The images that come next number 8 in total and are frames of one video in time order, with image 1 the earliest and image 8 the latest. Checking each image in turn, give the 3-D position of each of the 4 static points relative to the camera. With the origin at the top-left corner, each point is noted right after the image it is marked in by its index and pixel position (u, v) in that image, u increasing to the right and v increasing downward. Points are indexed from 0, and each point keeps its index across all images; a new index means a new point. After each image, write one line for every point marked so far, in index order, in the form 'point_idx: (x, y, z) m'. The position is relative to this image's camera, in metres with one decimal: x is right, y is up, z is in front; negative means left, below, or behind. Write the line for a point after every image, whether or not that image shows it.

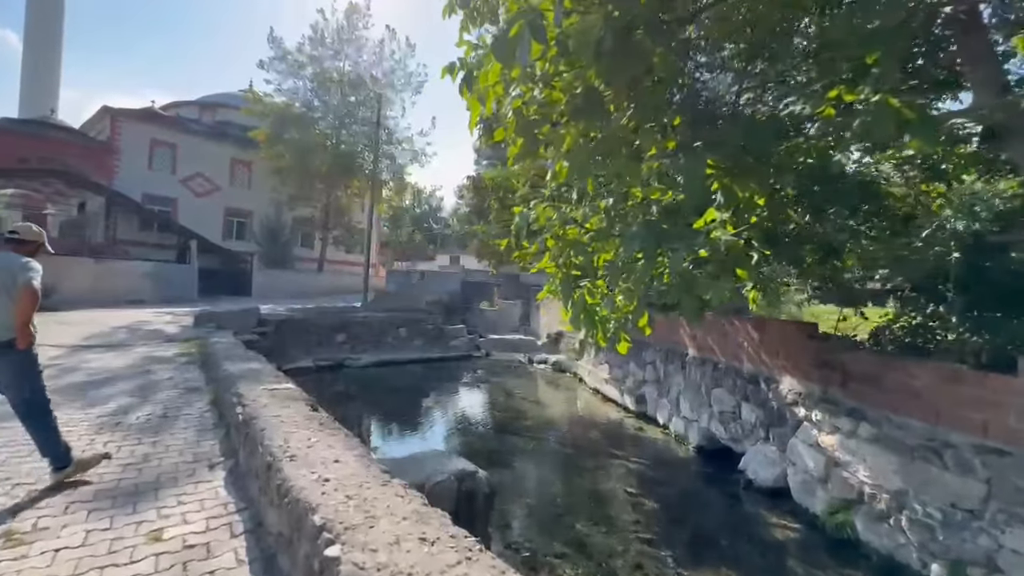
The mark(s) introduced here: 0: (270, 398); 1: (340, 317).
0: (-1.9, -0.9, +3.8) m
1: (-4.8, -0.8, +13.3) m
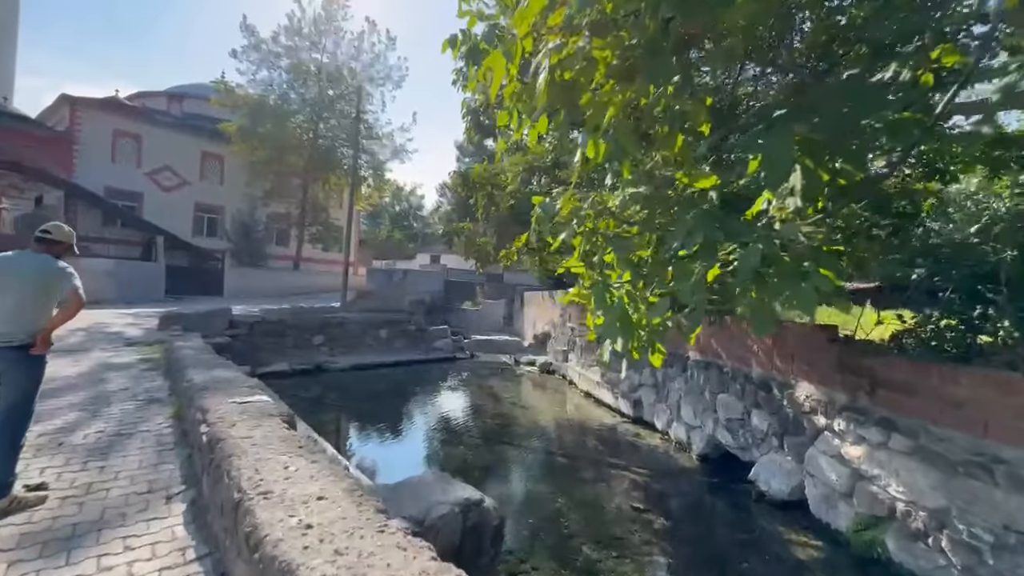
0: (-1.9, -0.9, +3.3) m
1: (-5.2, -0.8, +12.6) m
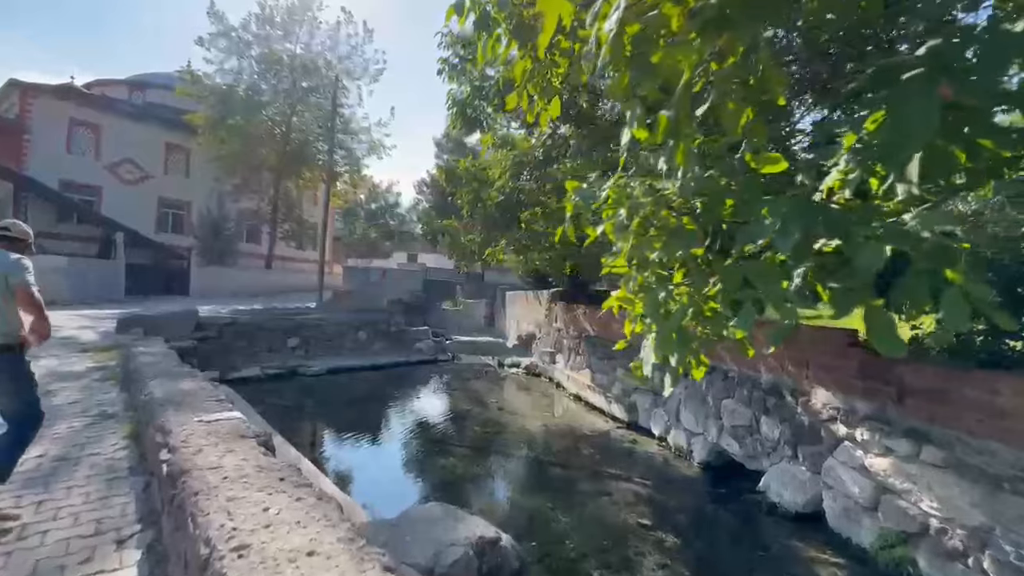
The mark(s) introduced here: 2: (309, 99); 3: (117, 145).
0: (-1.8, -0.9, +2.9) m
1: (-5.6, -0.8, +12.0) m
2: (-8.5, +7.9, +19.8) m
3: (-15.6, +5.7, +18.7) m
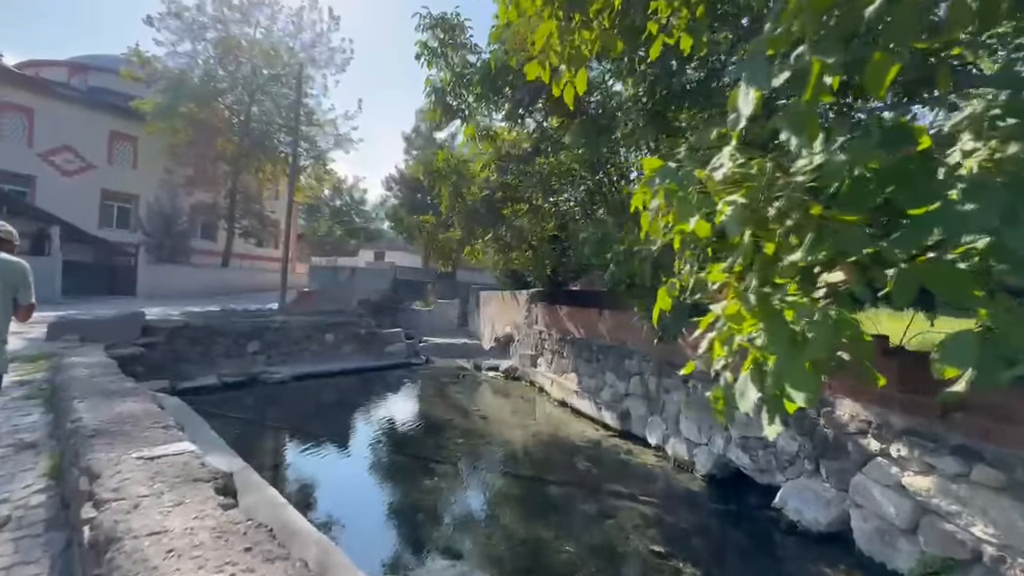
0: (-1.7, -0.9, +2.2) m
1: (-6.1, -0.8, +11.1) m
2: (-9.6, +7.9, +18.6) m
3: (-16.6, +5.7, +17.1) m
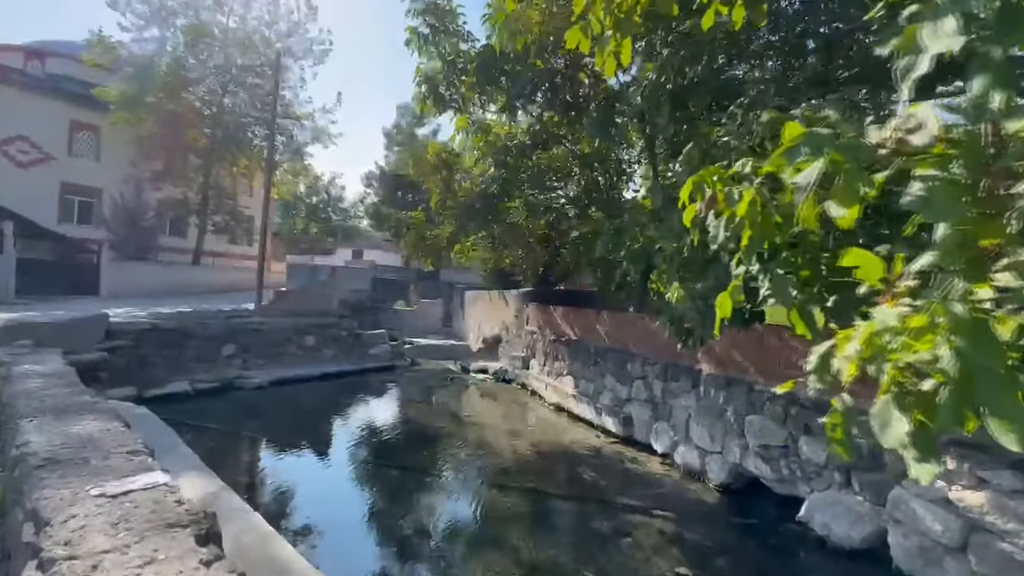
0: (-1.5, -0.9, +1.8) m
1: (-6.3, -0.8, +10.5) m
2: (-10.1, +7.9, +17.8) m
3: (-17.0, +5.7, +16.0) m
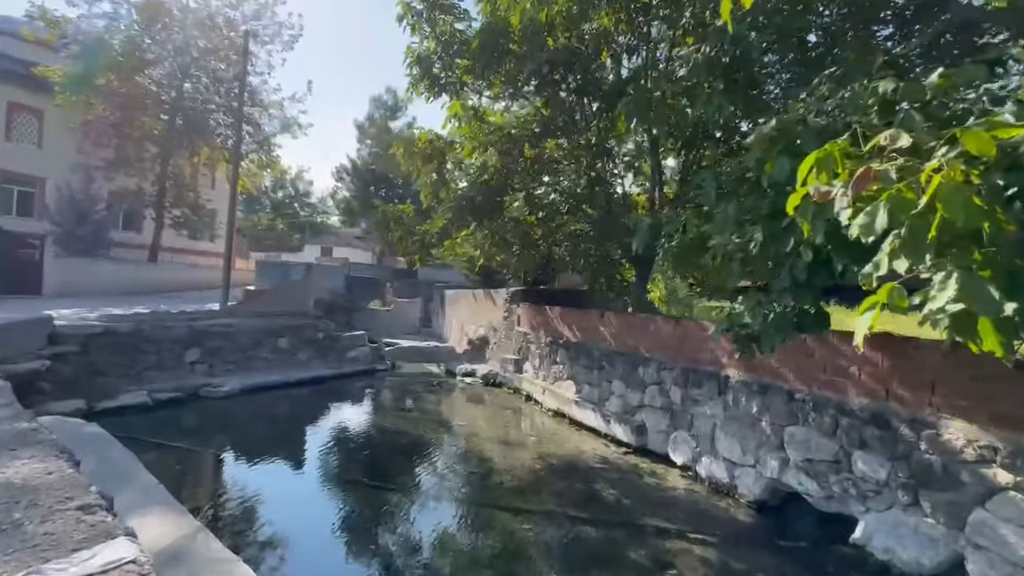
0: (-1.1, -0.9, +1.2) m
1: (-6.5, -0.8, +9.5) m
2: (-10.7, +8.0, +16.6) m
3: (-17.5, +5.8, +14.3) m
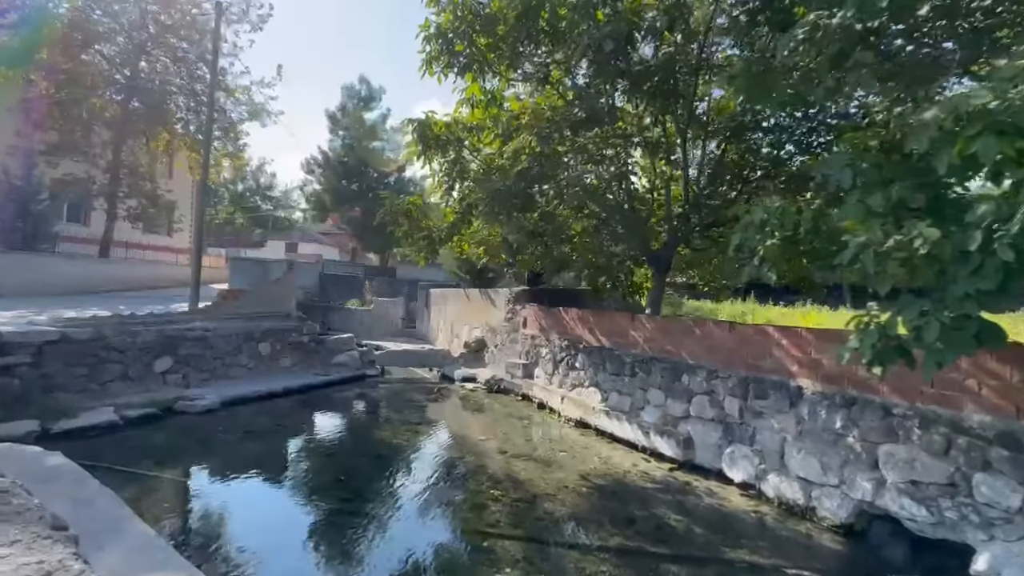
0: (-0.3, -1.0, +0.5) m
1: (-6.2, -0.8, +8.4) m
2: (-11.0, +8.0, +15.1) m
3: (-17.6, +5.8, +12.3) m
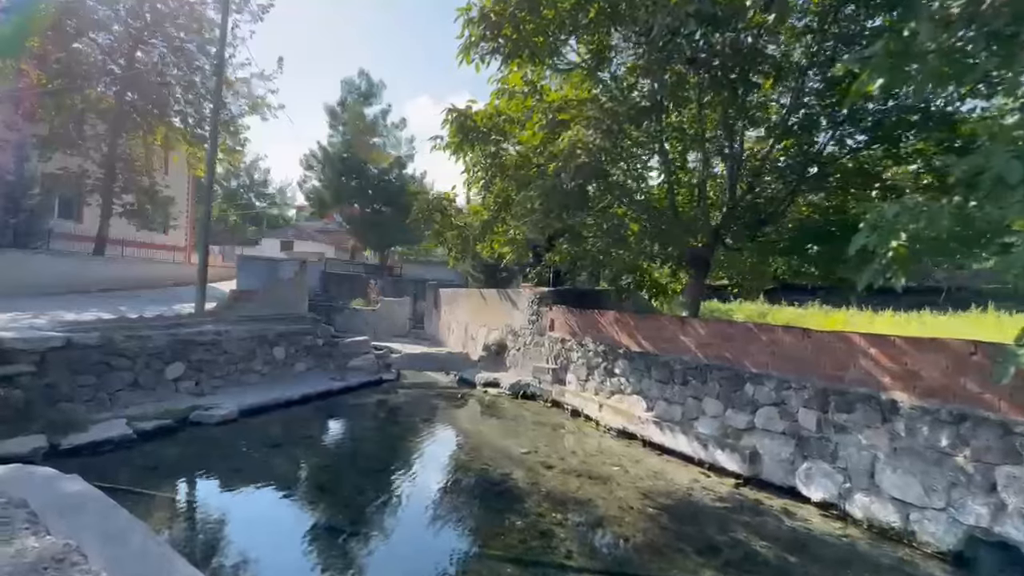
0: (+0.4, -1.0, +0.1) m
1: (-5.7, -0.8, +7.9) m
2: (-10.5, +8.0, +14.4) m
3: (-17.1, +5.8, +11.5) m
